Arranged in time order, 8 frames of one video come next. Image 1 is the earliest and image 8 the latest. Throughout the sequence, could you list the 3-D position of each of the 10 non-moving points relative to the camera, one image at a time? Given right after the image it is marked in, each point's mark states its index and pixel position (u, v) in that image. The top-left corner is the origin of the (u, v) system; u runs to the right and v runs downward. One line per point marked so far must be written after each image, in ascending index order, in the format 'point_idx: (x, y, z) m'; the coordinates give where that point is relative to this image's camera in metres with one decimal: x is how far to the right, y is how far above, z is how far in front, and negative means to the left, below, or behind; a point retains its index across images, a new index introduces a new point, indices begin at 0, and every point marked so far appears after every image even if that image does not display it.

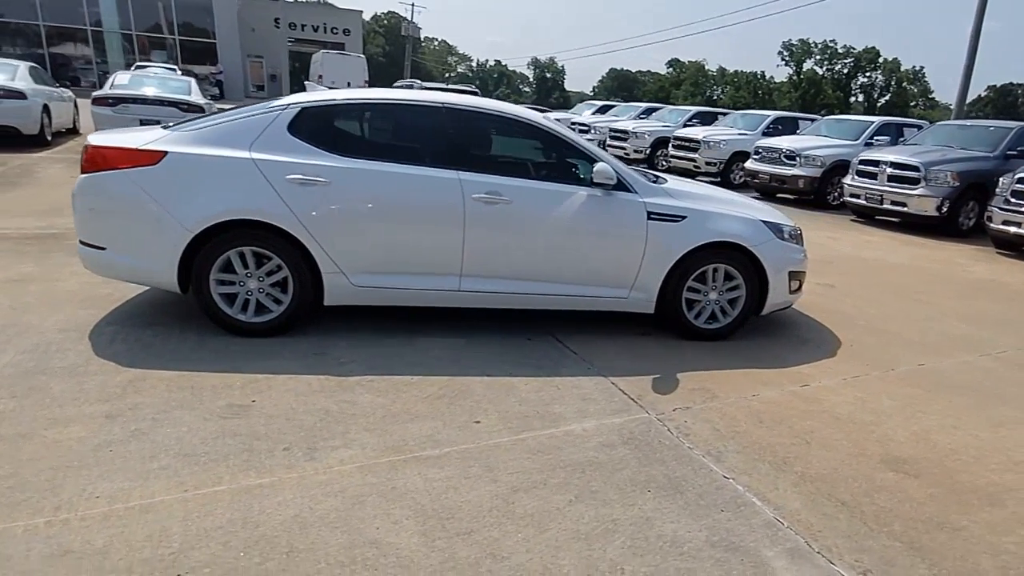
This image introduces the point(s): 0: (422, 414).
0: (-0.5, -0.7, +3.4) m
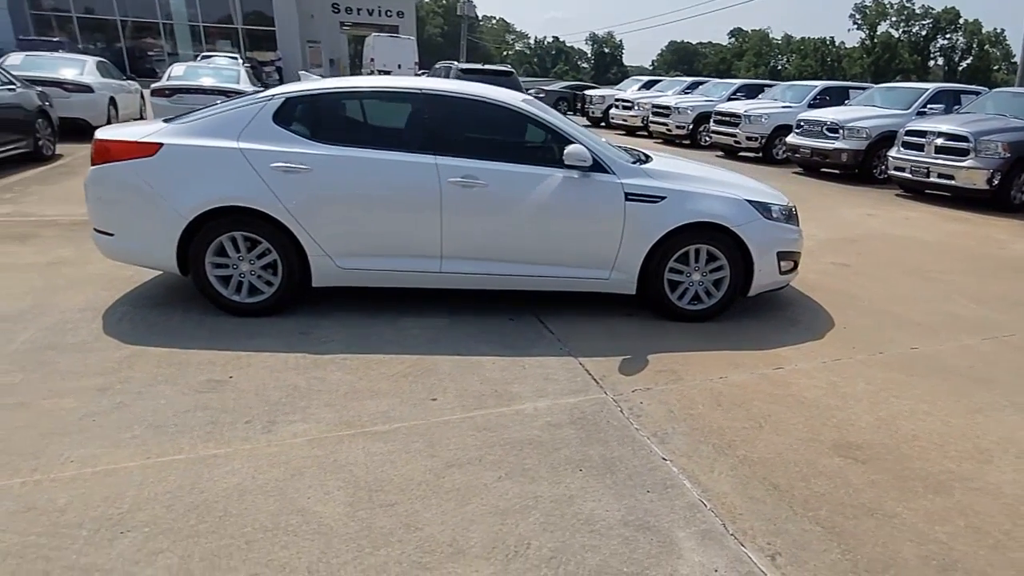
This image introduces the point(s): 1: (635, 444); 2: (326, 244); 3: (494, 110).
0: (-0.8, -0.6, +3.5) m
1: (+0.6, -0.8, +3.0) m
2: (-1.4, +0.3, +4.5) m
3: (-0.2, +1.3, +4.5) m
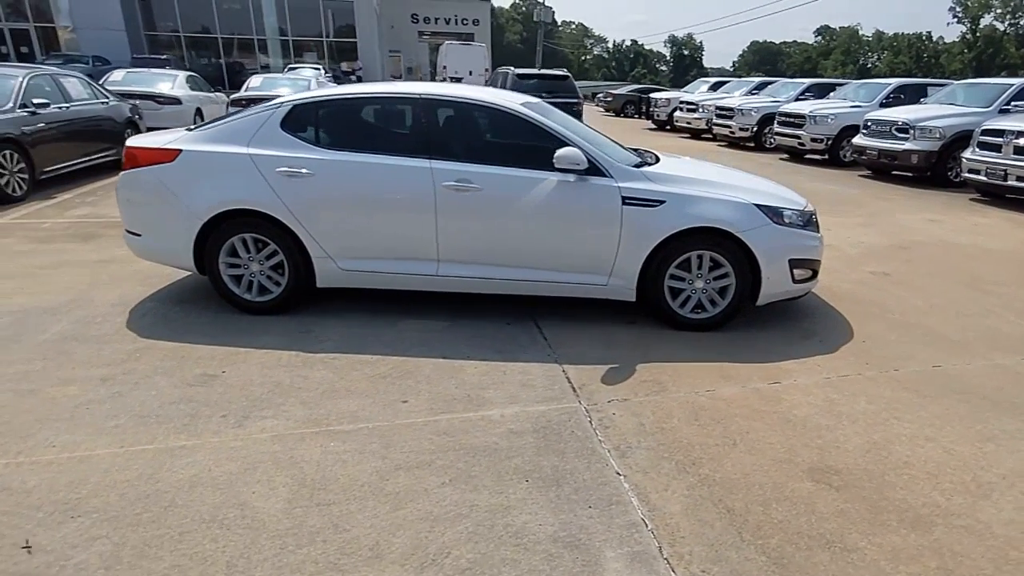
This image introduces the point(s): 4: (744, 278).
0: (-0.9, -0.6, +3.6) m
1: (+0.4, -0.8, +2.9) m
2: (-1.4, +0.3, +4.6) m
3: (-0.2, +1.3, +4.5) m
4: (+1.6, +0.1, +4.3) m
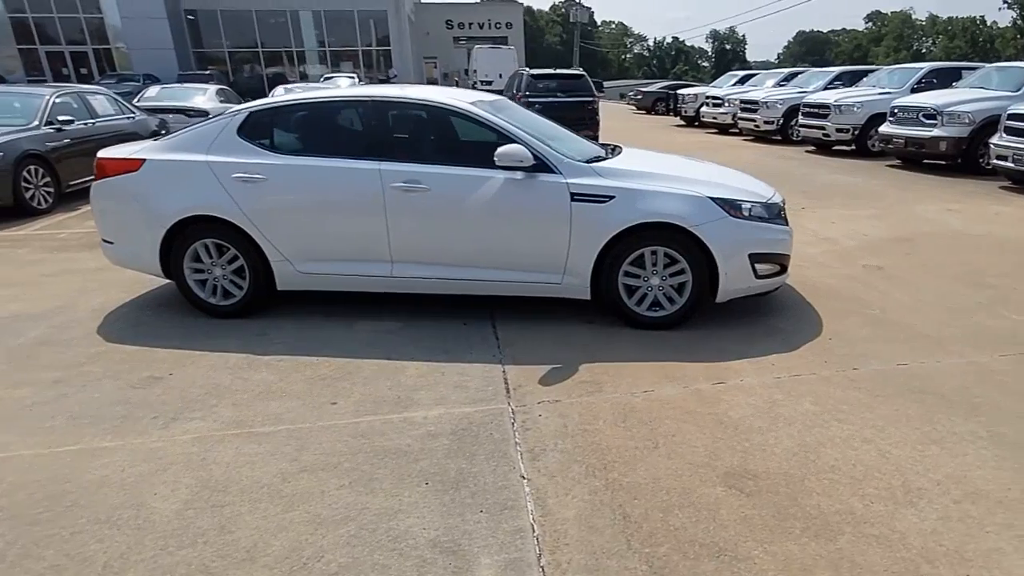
0: (-1.3, -0.6, +3.6) m
1: (-0.1, -0.8, +2.8) m
2: (-1.7, +0.3, +4.6) m
3: (-0.5, +1.3, +4.4) m
4: (+1.3, +0.1, +4.1) m
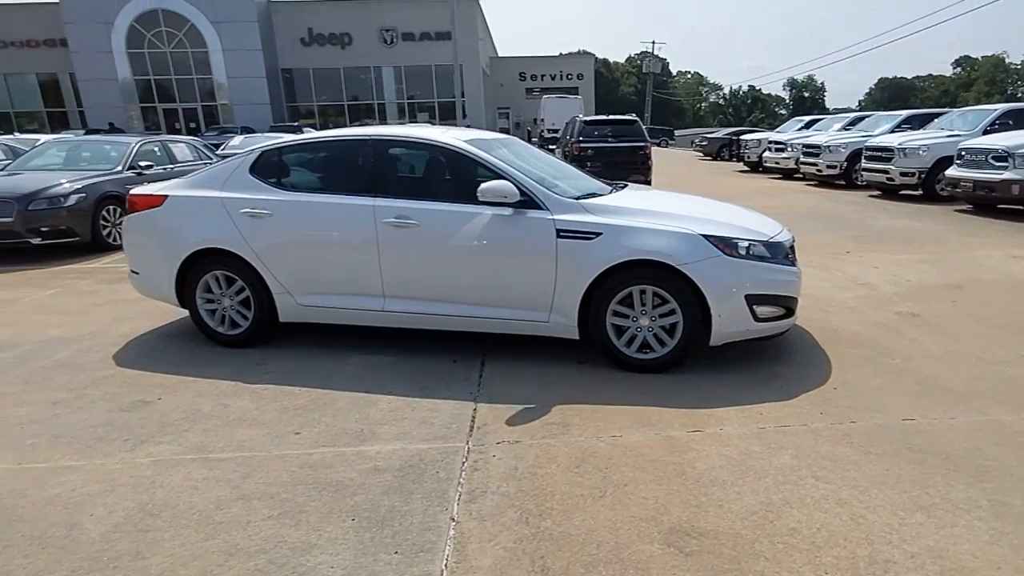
0: (-1.5, -0.8, +3.6) m
1: (-0.3, -0.9, +2.7) m
2: (-1.8, 0.0, +4.8) m
3: (-0.6, +1.0, +4.5) m
4: (+1.2, -0.2, +3.9) m
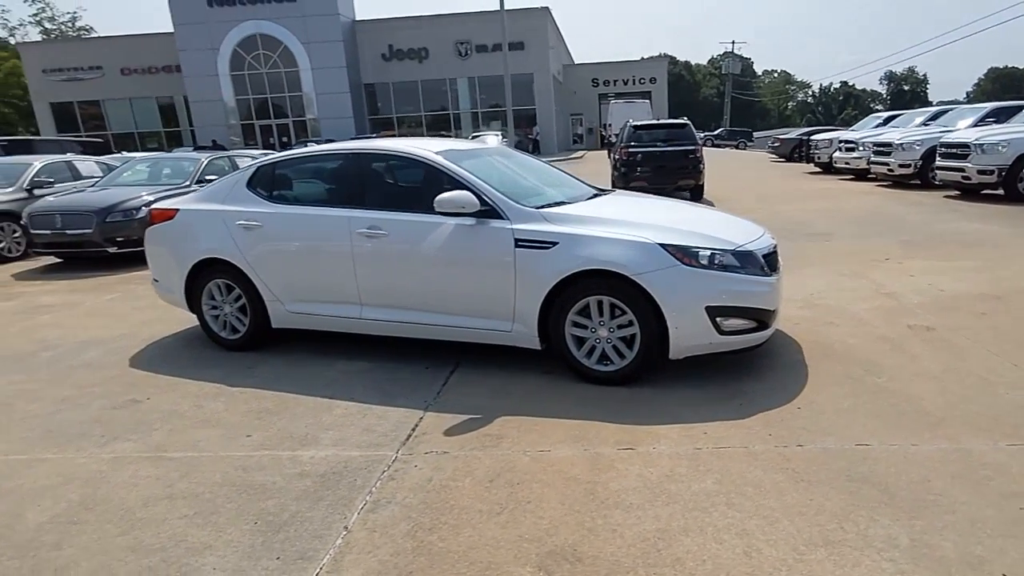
0: (-1.8, -0.9, +3.8) m
1: (-0.8, -1.0, +2.7) m
2: (-1.9, 0.0, +5.0) m
3: (-0.8, +0.9, +4.6) m
4: (+0.9, -0.2, +3.7) m
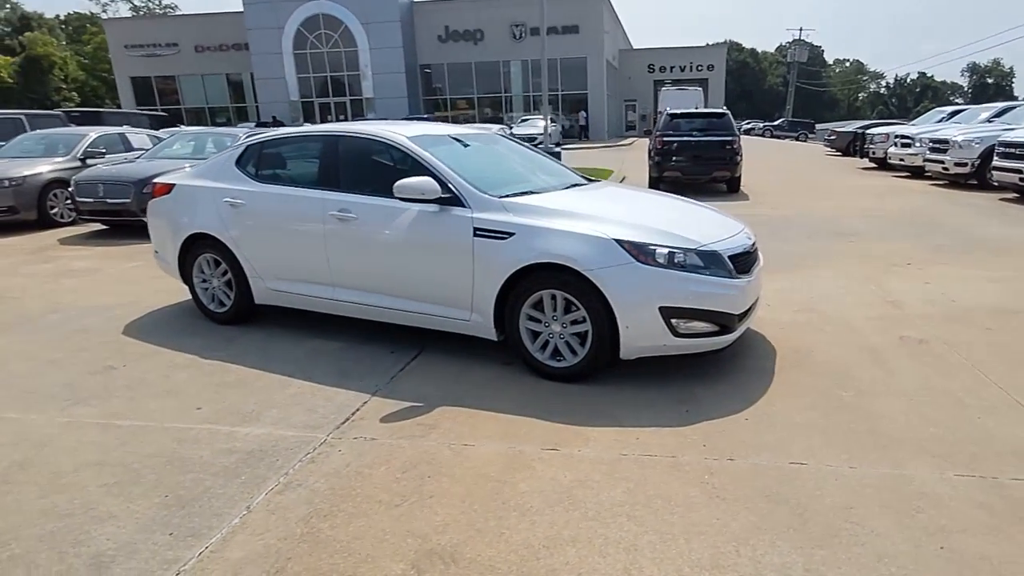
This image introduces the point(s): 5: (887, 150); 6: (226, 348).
0: (-2.1, -0.7, +3.9) m
1: (-1.2, -0.9, +2.8) m
2: (-2.1, +0.2, +5.0) m
3: (-0.9, +1.1, +4.5) m
4: (+0.6, -0.2, +3.6) m
5: (+11.8, +4.3, +19.1) m
6: (-2.2, -0.5, +4.8) m
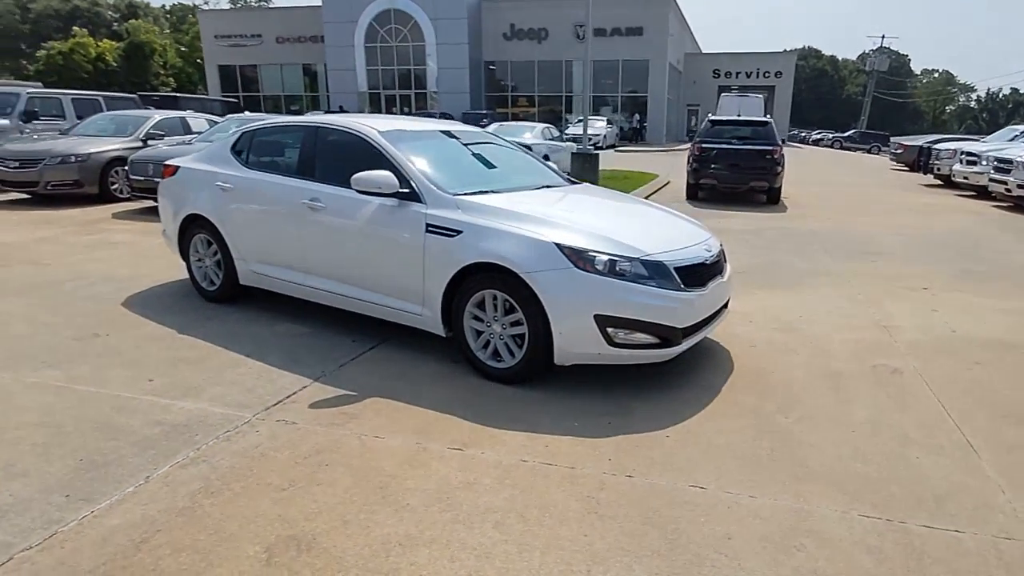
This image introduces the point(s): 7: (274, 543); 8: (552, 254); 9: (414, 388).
0: (-2.5, -0.5, +4.1) m
1: (-1.7, -0.8, +2.9) m
2: (-2.3, +0.3, +5.2) m
3: (-1.1, +1.1, +4.6) m
4: (+0.2, -0.2, +3.5) m
5: (+13.0, +3.6, +18.0) m
6: (-2.5, -0.3, +5.0) m
7: (-0.9, -1.0, +2.3) m
8: (+0.3, +0.2, +3.5) m
9: (-0.6, -0.6, +3.7) m
